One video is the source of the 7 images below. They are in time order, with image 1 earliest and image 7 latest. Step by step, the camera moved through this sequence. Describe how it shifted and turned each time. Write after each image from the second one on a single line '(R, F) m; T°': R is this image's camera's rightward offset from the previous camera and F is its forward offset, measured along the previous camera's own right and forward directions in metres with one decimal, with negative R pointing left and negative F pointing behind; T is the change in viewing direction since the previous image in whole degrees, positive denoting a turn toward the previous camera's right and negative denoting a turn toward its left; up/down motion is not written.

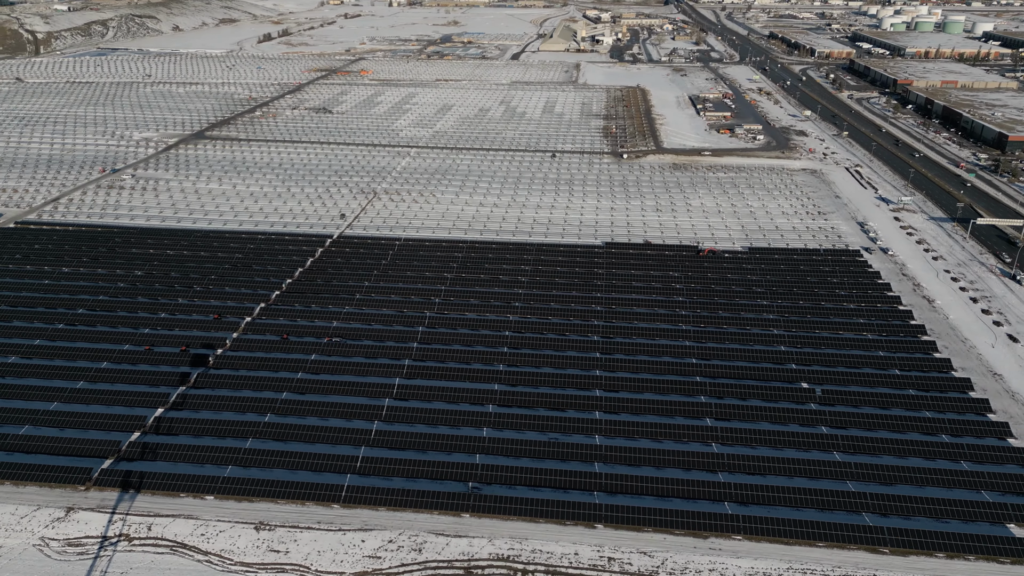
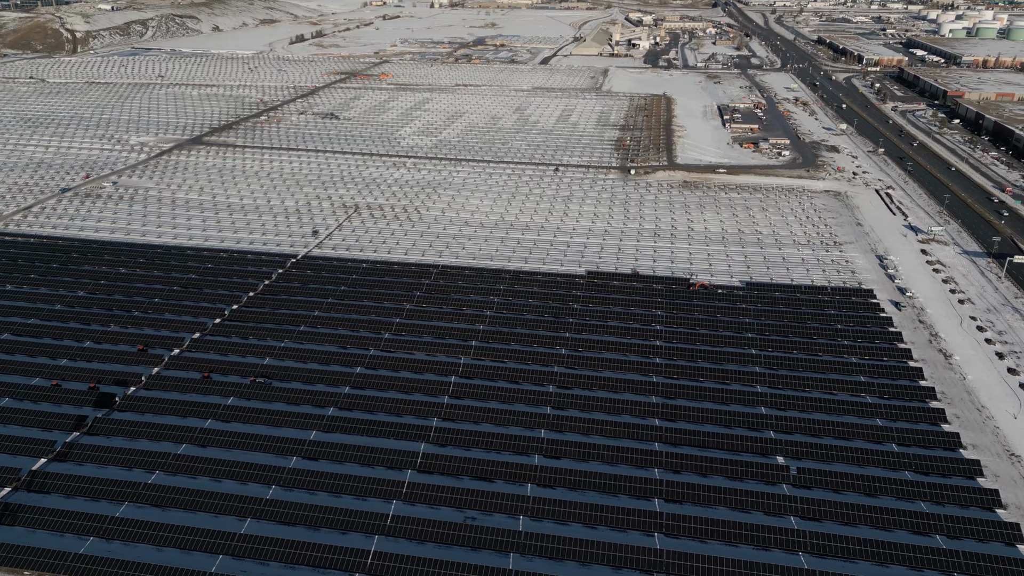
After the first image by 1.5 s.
(+2.8, +2.6) m; -3°
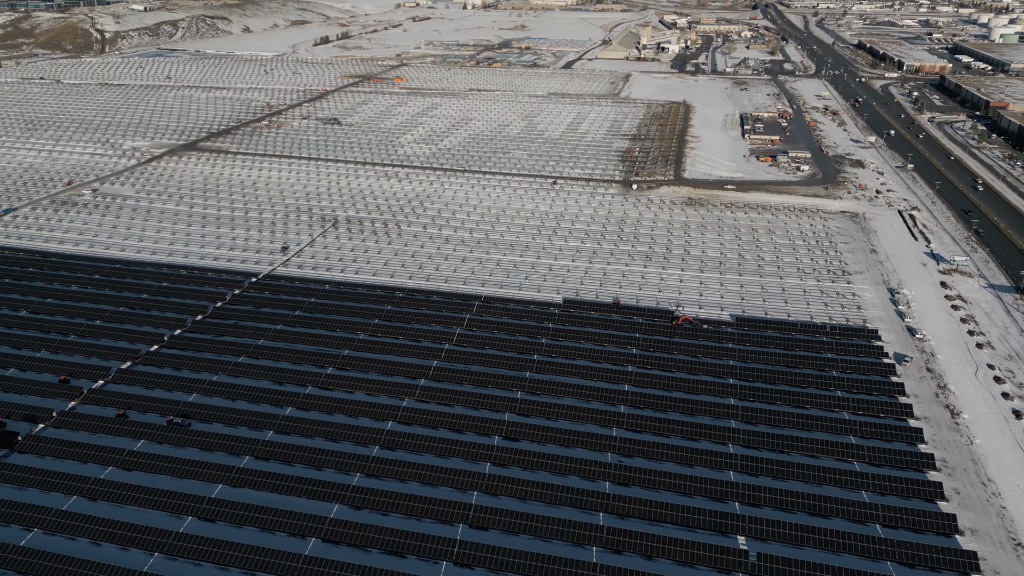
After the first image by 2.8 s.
(+2.4, +2.2) m; -3°
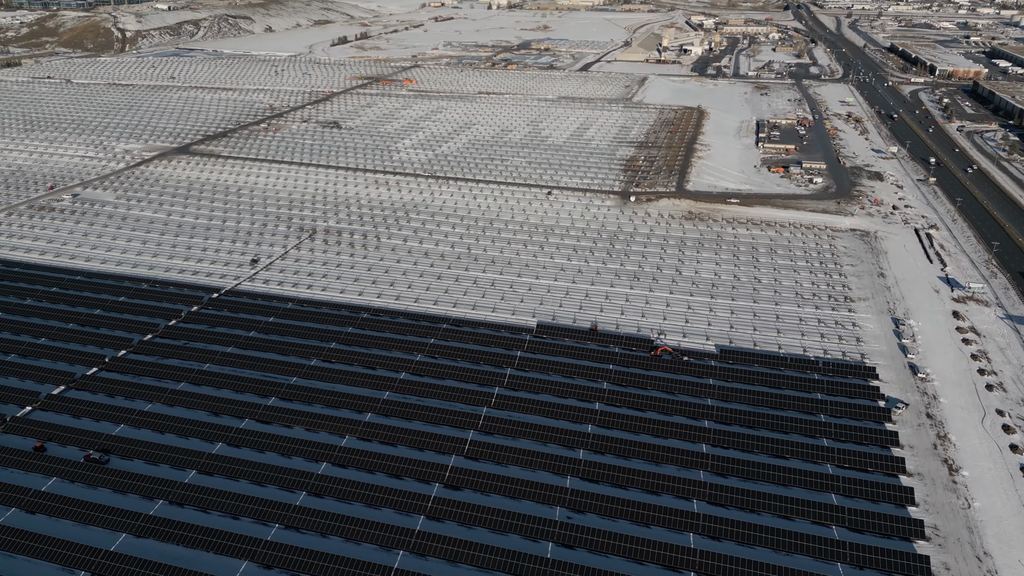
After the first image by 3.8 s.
(+1.9, +1.8) m; -2°
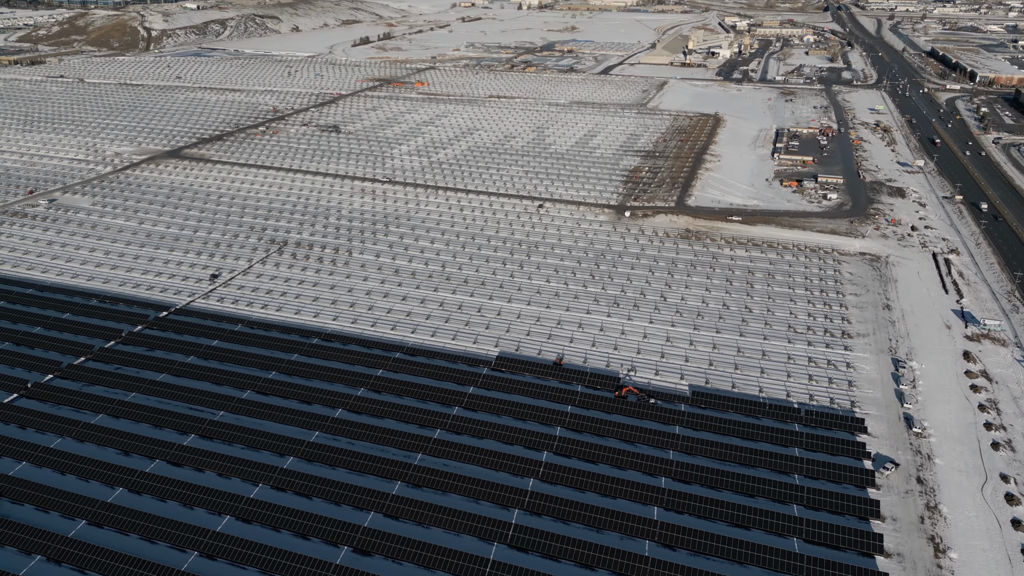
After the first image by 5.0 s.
(+2.3, +2.0) m; -3°
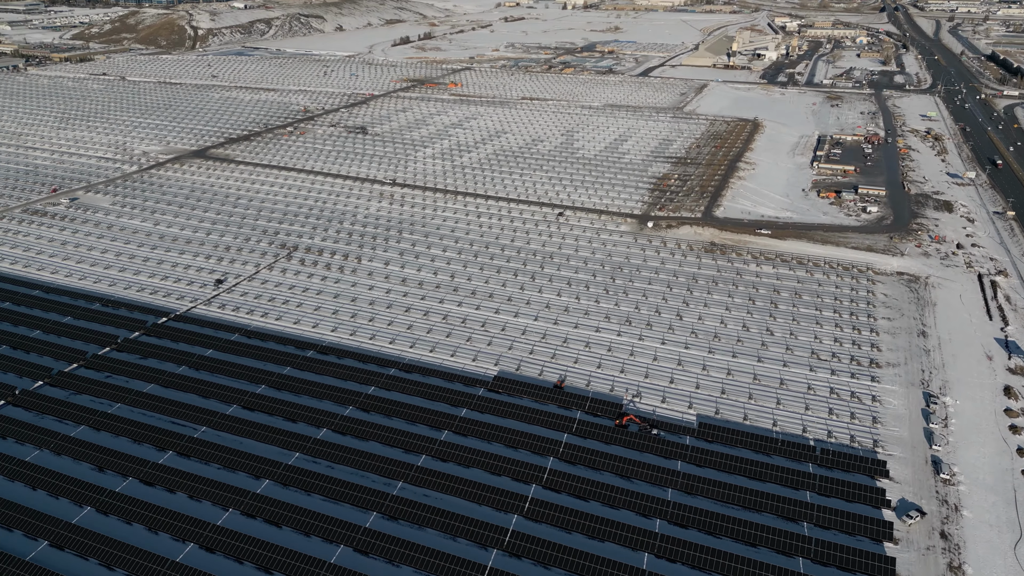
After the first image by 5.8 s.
(+1.2, +1.2) m; -3°
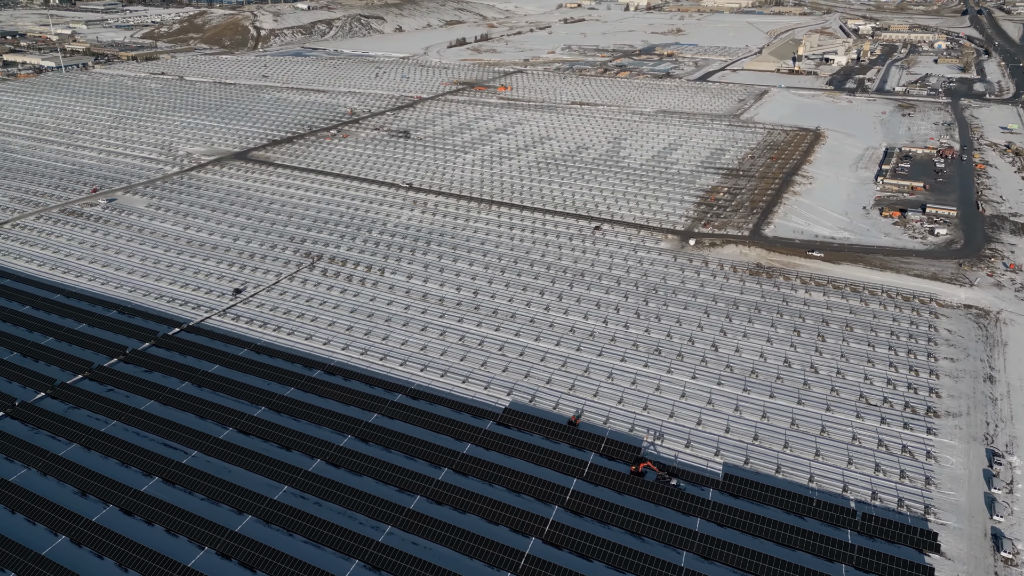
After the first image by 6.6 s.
(+1.1, +1.5) m; -4°
